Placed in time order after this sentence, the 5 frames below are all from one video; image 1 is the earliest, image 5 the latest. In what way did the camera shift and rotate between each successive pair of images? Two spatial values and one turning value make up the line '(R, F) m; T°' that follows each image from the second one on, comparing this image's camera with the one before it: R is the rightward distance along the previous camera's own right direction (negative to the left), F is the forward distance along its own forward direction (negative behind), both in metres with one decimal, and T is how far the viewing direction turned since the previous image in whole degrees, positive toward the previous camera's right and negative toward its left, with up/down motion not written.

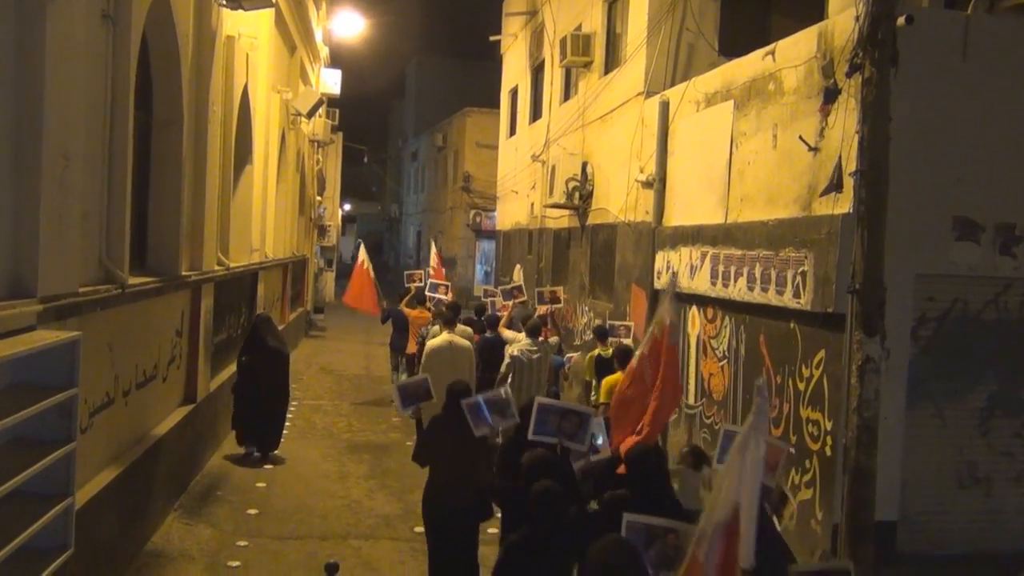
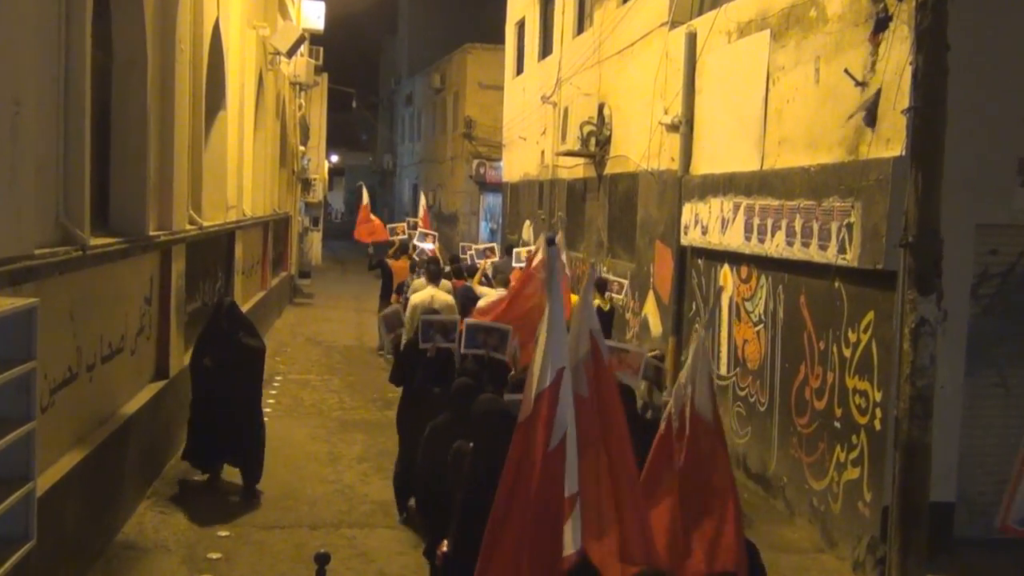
(0.0, +0.9) m; -1°
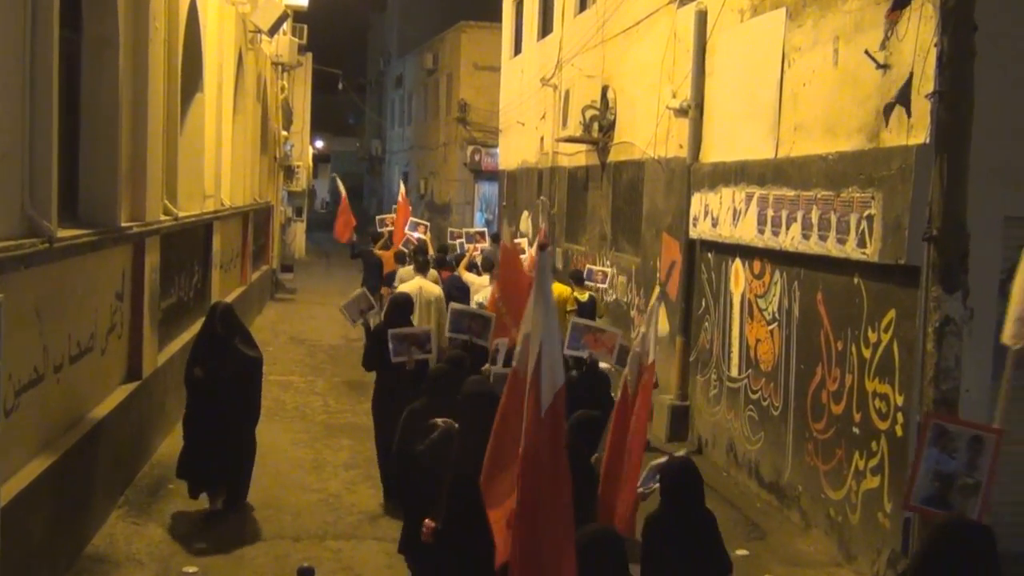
(0.0, +0.5) m; 0°
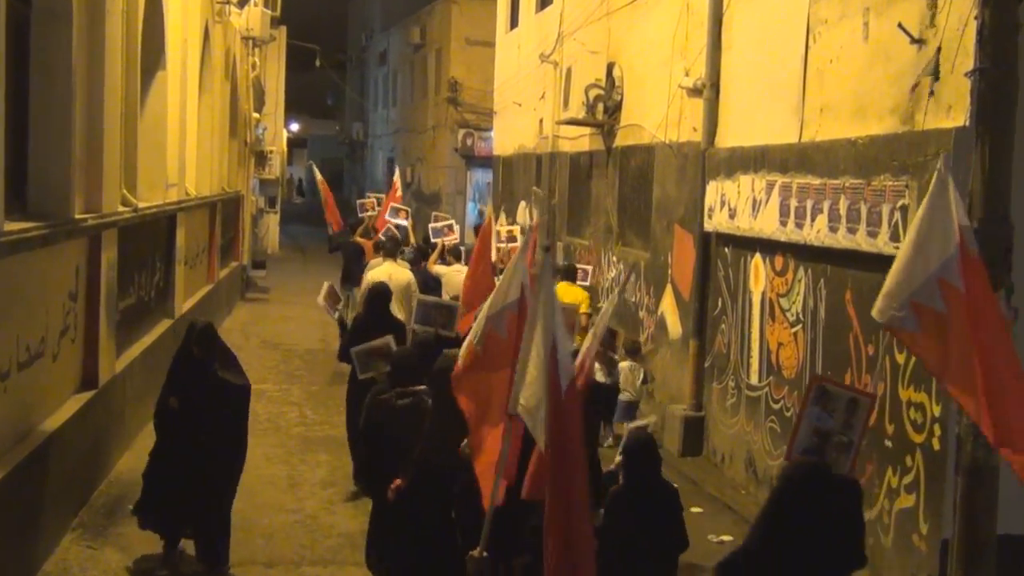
(0.0, +0.7) m; 0°
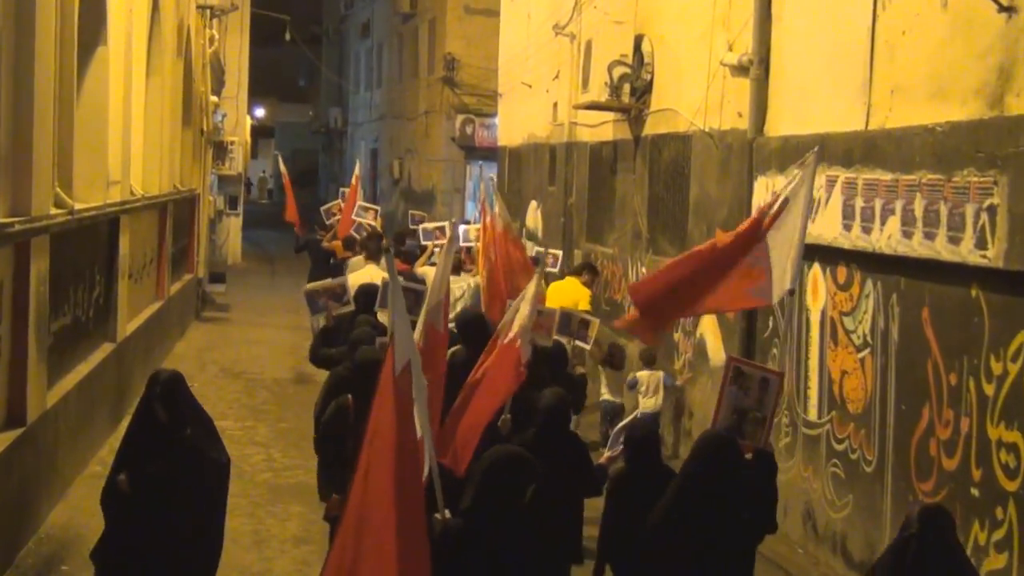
(0.0, +1.1) m; -1°
